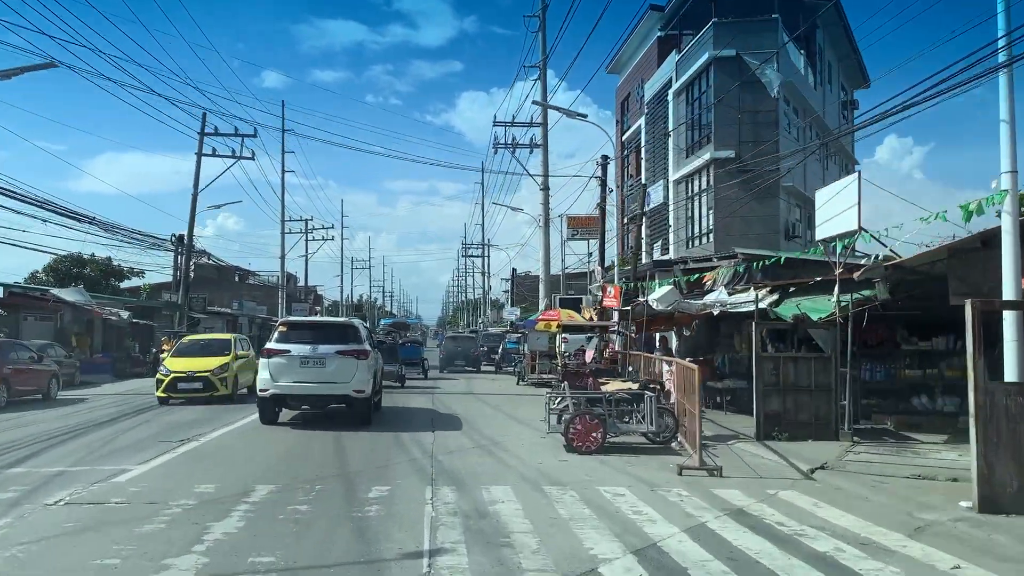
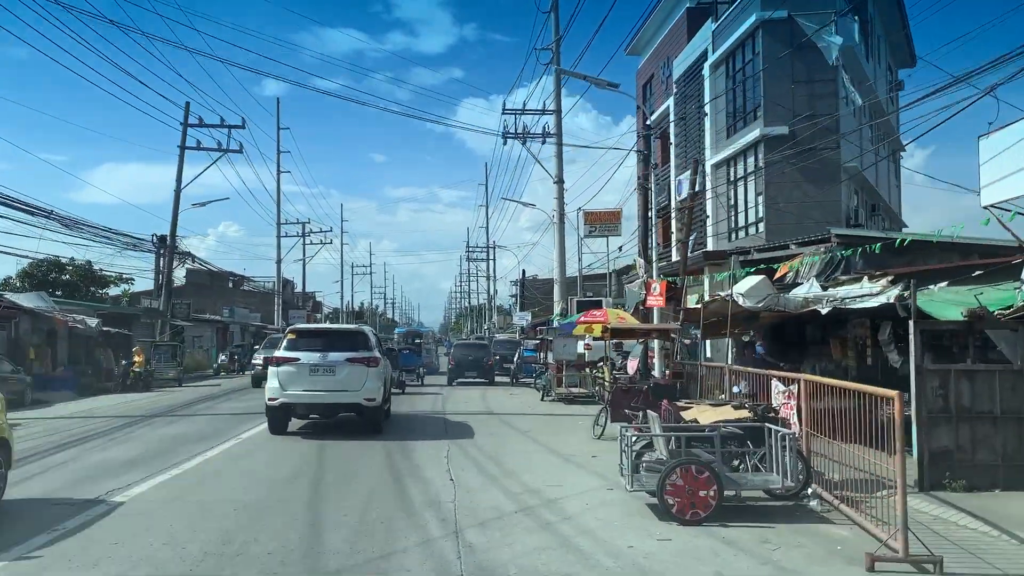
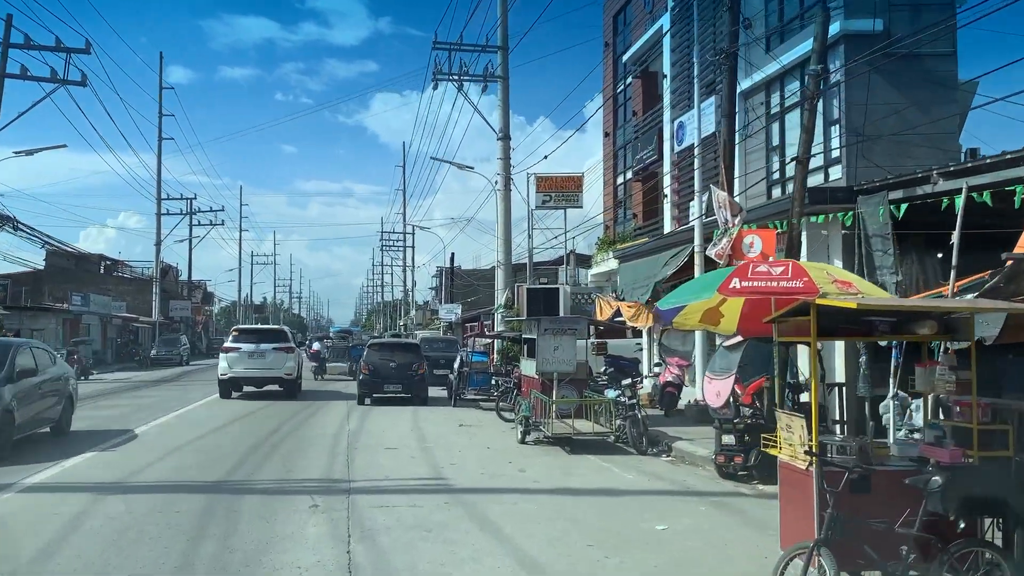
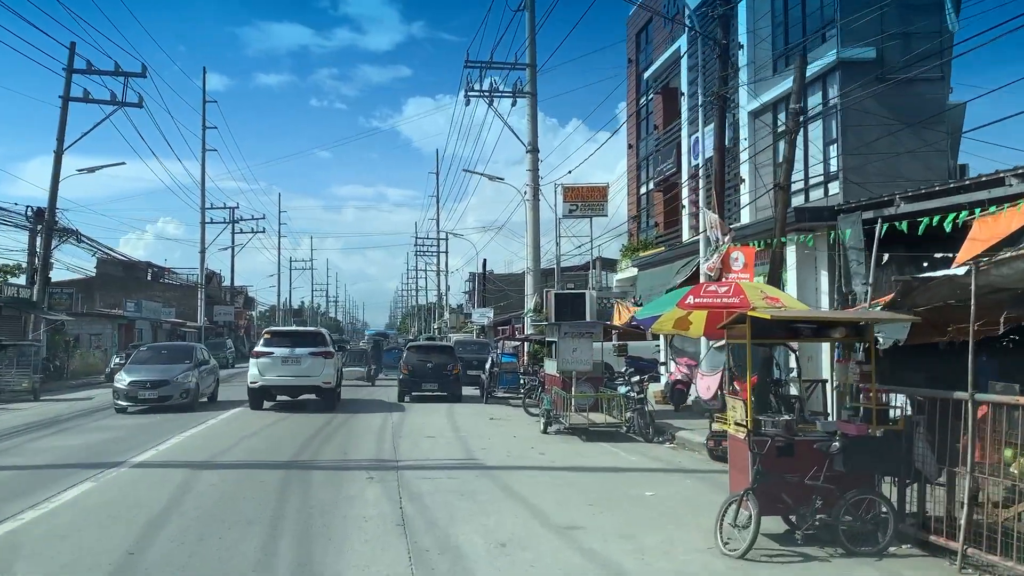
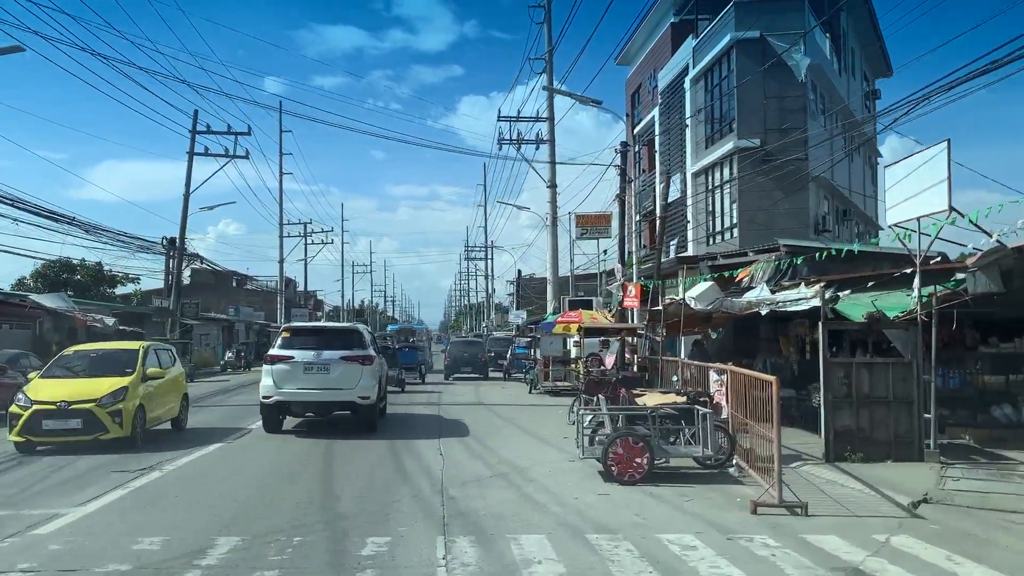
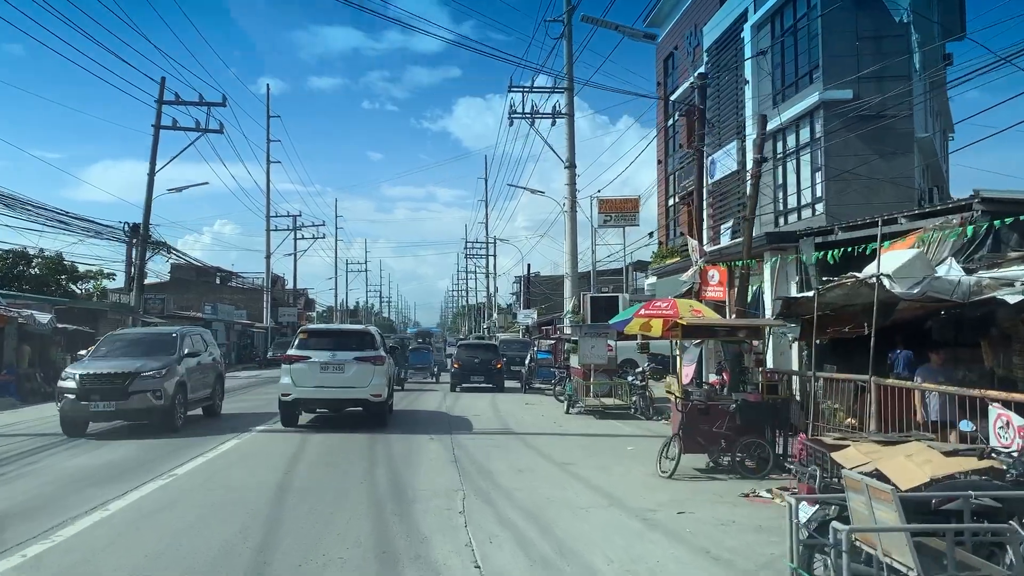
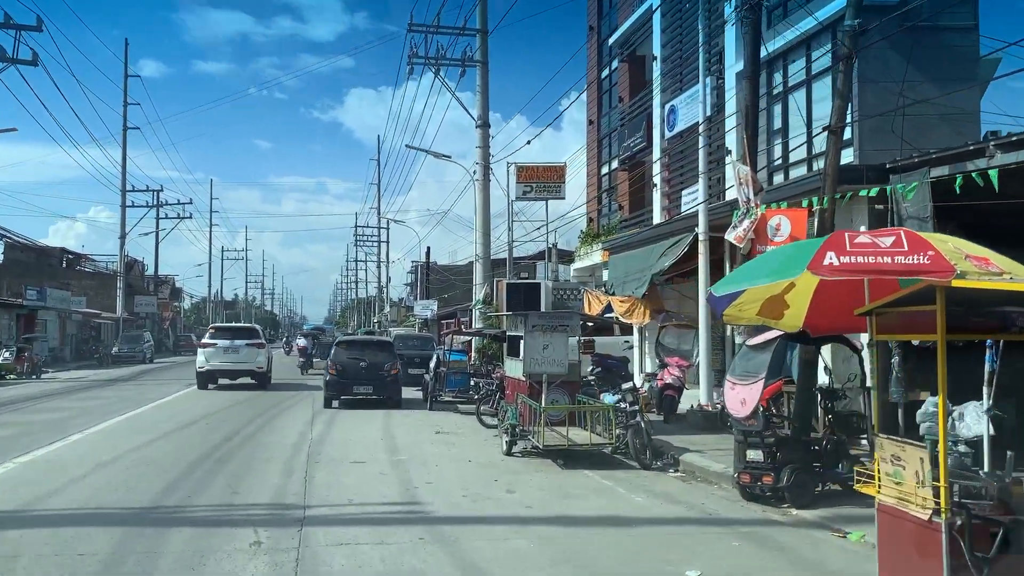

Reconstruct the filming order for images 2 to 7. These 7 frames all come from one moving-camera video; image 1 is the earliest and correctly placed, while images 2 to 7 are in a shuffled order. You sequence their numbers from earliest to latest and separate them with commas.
5, 2, 6, 4, 3, 7
